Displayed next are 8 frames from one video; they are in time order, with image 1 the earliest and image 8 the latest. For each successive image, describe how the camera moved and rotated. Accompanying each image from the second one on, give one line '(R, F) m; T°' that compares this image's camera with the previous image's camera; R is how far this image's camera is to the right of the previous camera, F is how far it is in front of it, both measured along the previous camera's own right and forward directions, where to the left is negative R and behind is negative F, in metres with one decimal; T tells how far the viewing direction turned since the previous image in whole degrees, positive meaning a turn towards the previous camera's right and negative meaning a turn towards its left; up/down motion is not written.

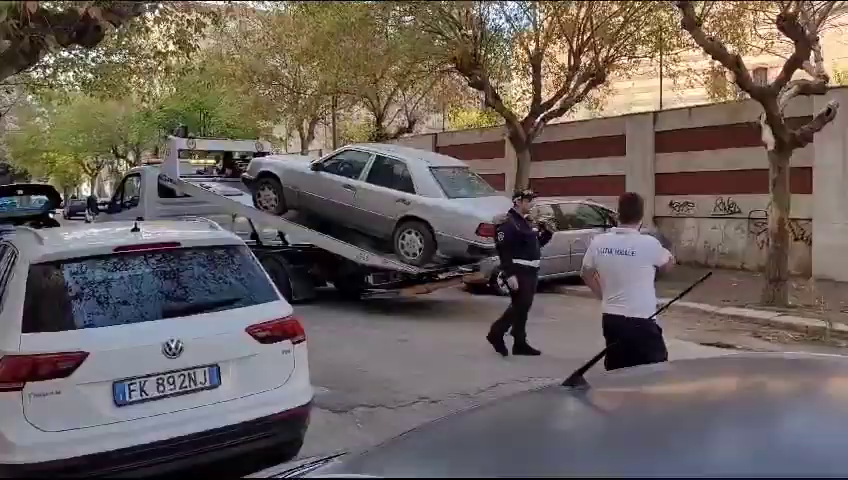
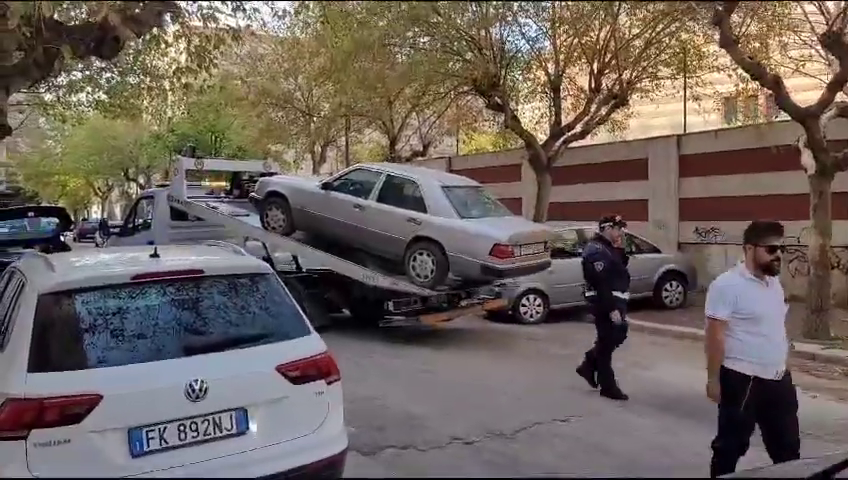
(-0.2, +0.4) m; 0°
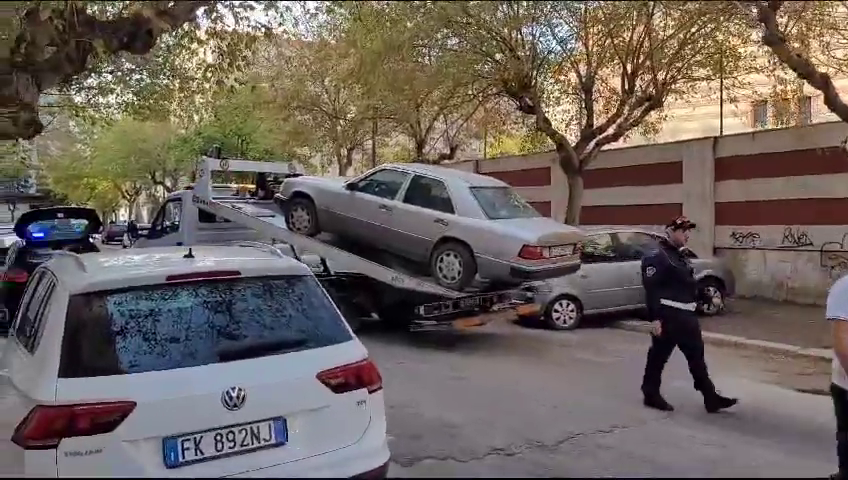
(-0.1, +0.2) m; -2°
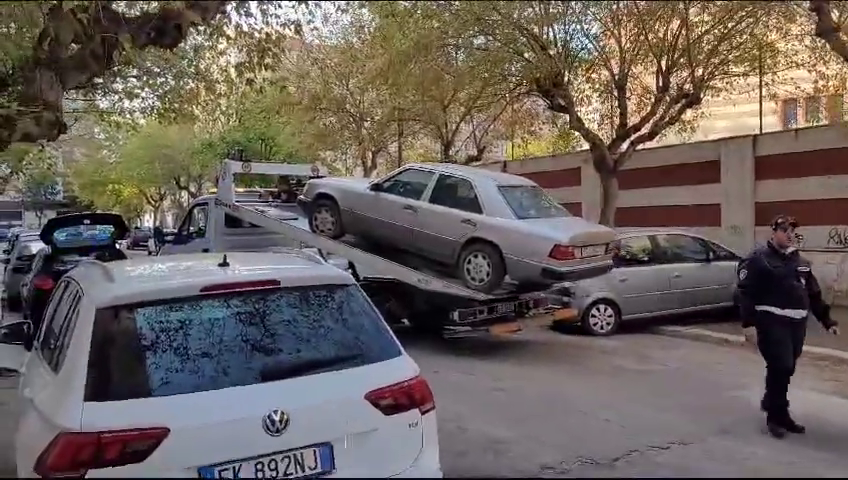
(-0.2, +0.3) m; -2°
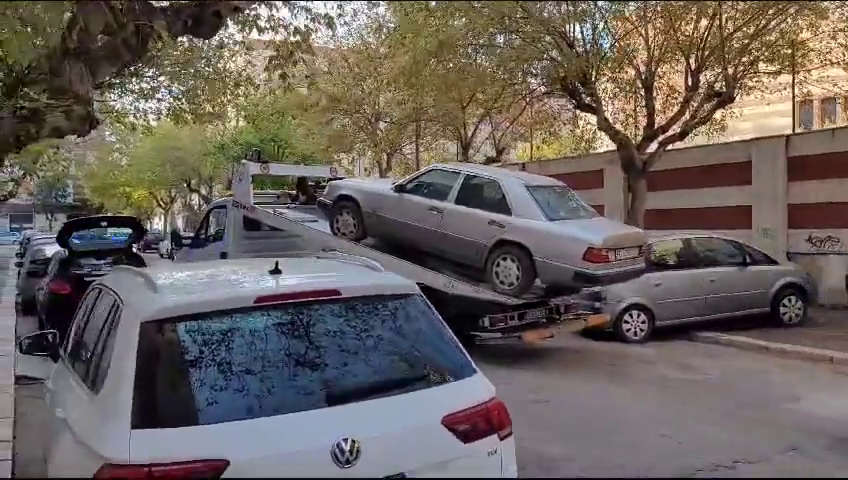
(-0.3, +0.3) m; -1°
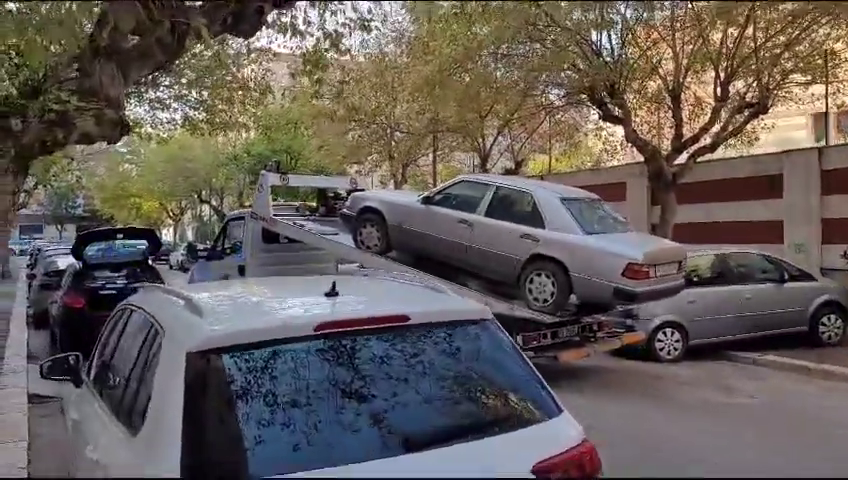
(-0.3, +0.4) m; -1°
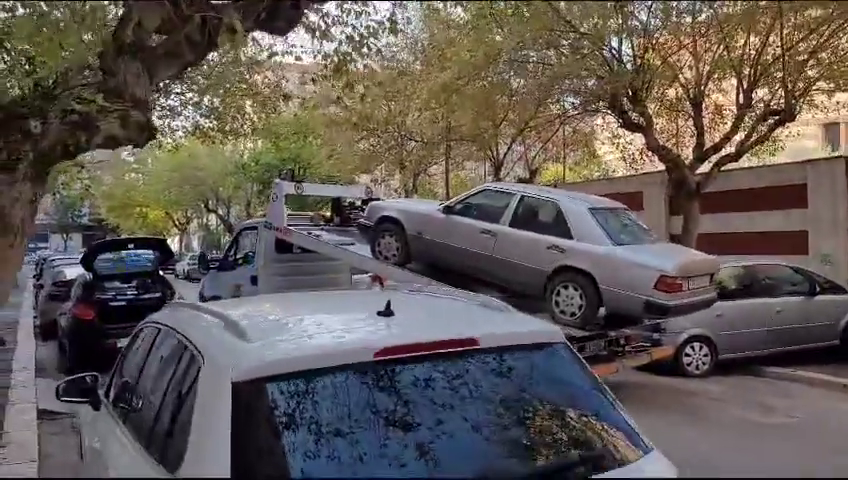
(-0.2, +0.3) m; 0°
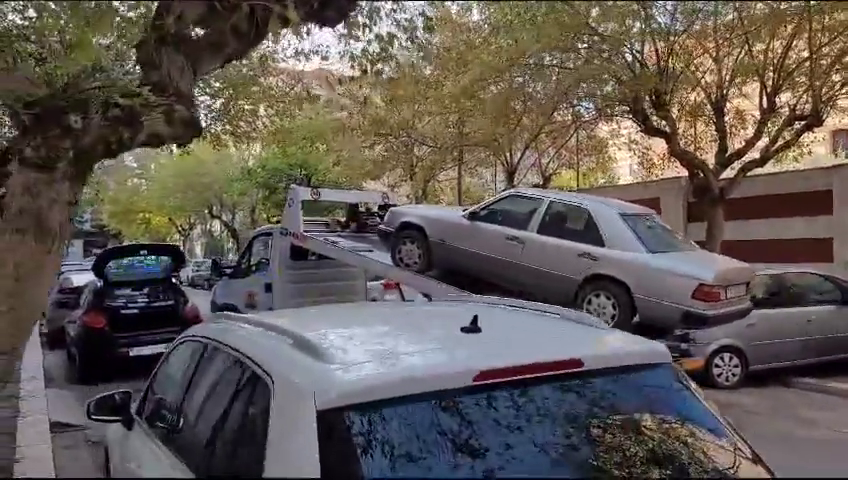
(-0.3, +0.3) m; 0°
